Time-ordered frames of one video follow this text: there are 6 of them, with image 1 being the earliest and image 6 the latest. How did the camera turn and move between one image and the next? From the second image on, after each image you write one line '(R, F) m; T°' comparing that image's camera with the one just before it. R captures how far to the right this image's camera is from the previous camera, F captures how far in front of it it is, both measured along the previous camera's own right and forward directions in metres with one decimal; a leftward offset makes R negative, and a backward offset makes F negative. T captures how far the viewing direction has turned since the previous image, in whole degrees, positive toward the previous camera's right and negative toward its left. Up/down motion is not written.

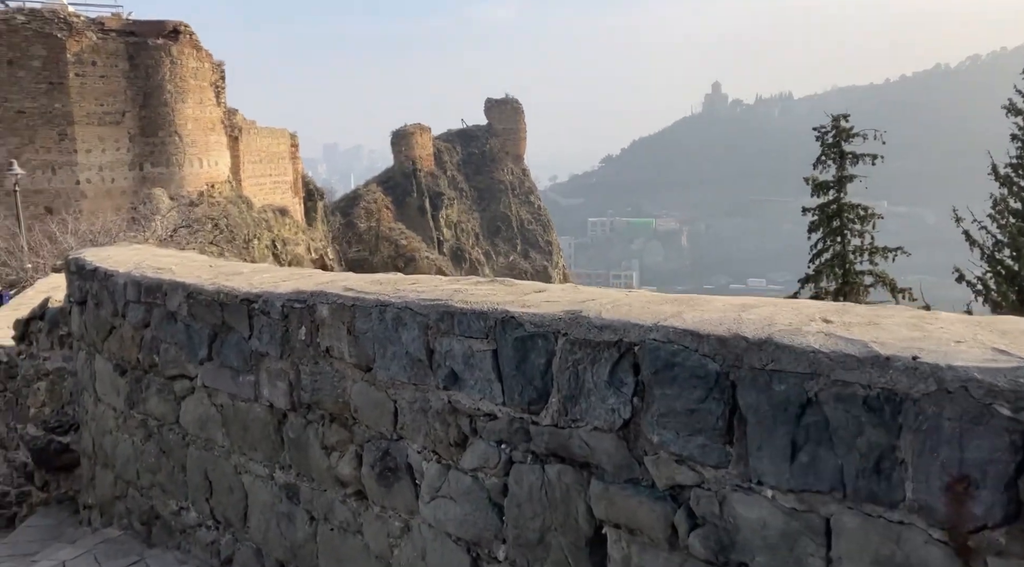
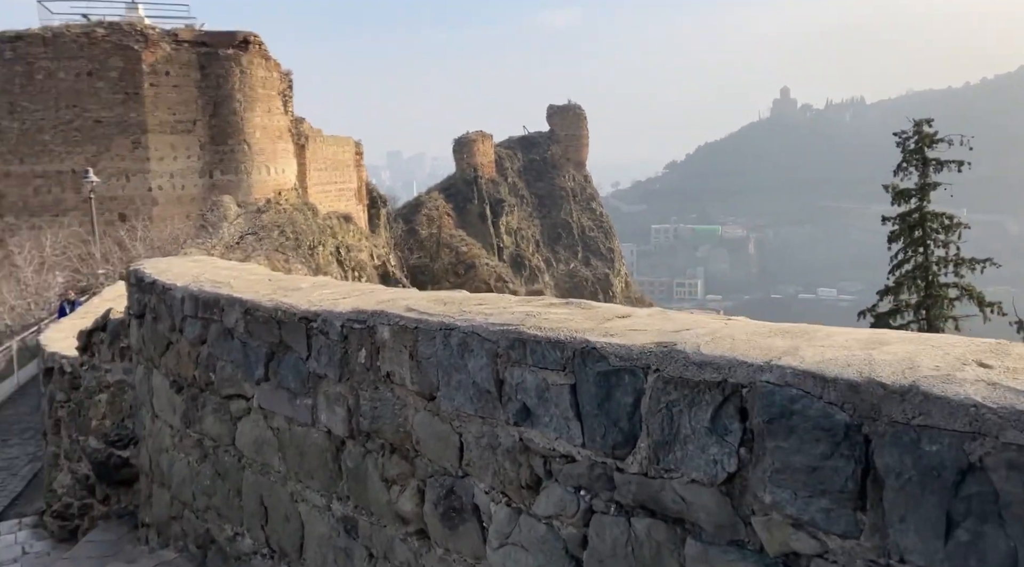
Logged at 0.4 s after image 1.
(0.0, +0.1) m; -4°
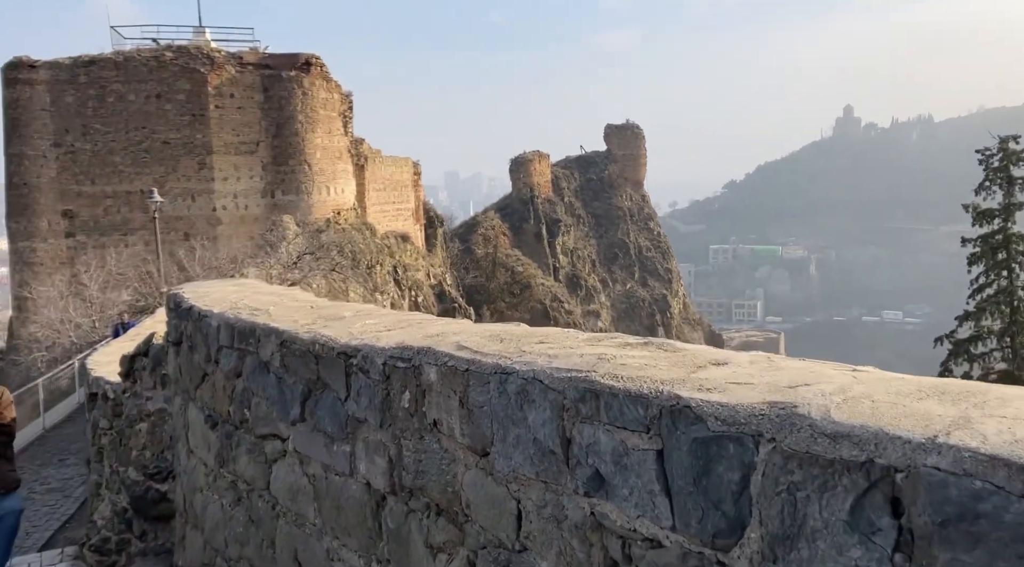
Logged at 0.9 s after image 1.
(0.0, +0.2) m; -4°
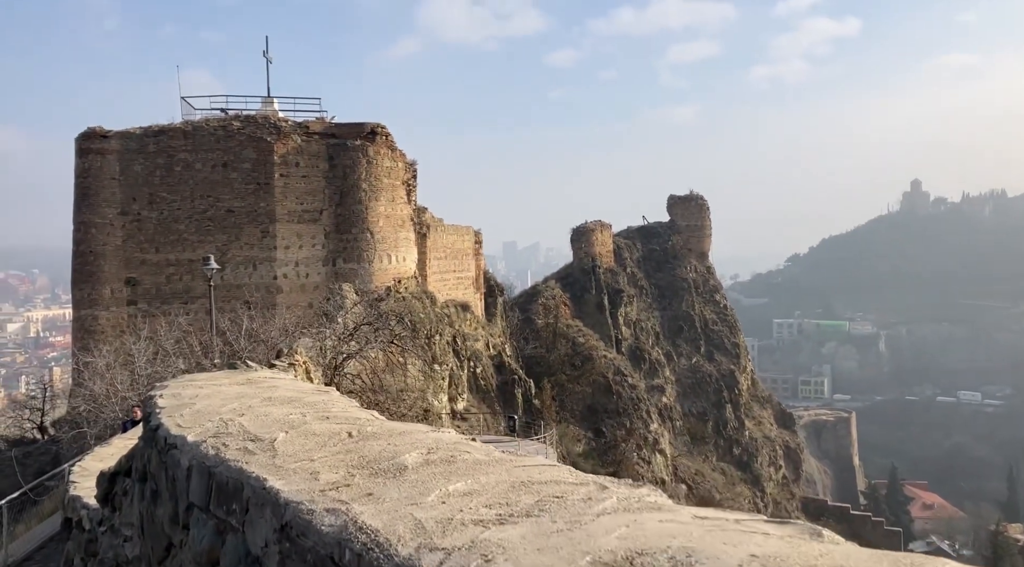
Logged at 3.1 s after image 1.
(-0.2, +0.9) m; -4°
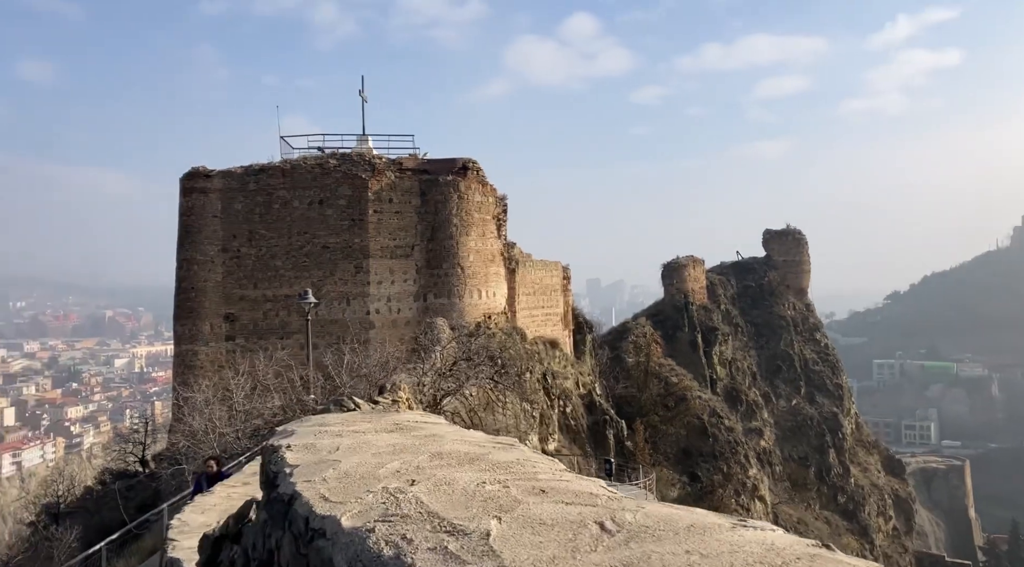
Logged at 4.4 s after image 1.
(-0.2, +0.5) m; -6°
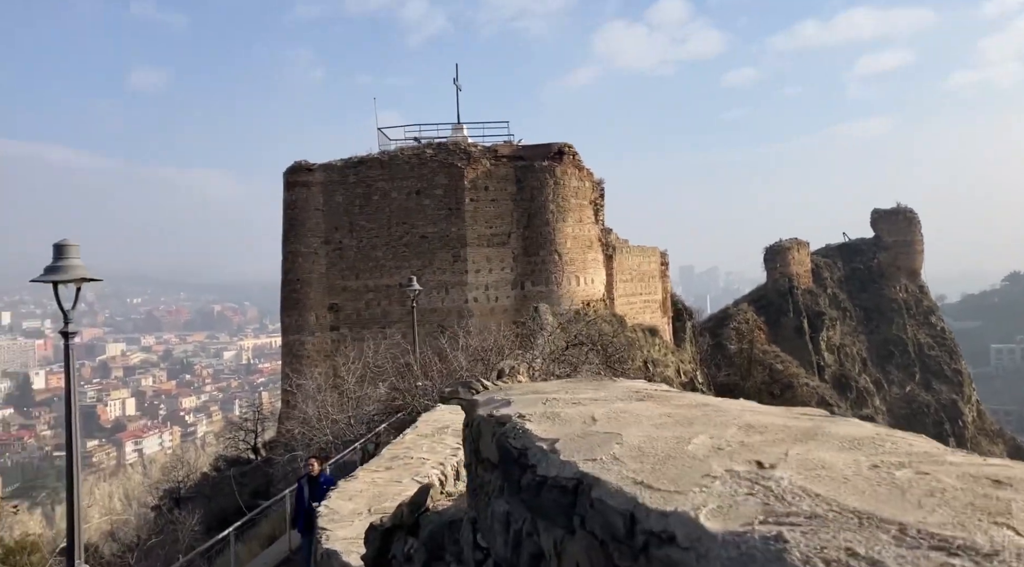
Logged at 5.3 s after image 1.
(-0.2, +0.3) m; -6°
